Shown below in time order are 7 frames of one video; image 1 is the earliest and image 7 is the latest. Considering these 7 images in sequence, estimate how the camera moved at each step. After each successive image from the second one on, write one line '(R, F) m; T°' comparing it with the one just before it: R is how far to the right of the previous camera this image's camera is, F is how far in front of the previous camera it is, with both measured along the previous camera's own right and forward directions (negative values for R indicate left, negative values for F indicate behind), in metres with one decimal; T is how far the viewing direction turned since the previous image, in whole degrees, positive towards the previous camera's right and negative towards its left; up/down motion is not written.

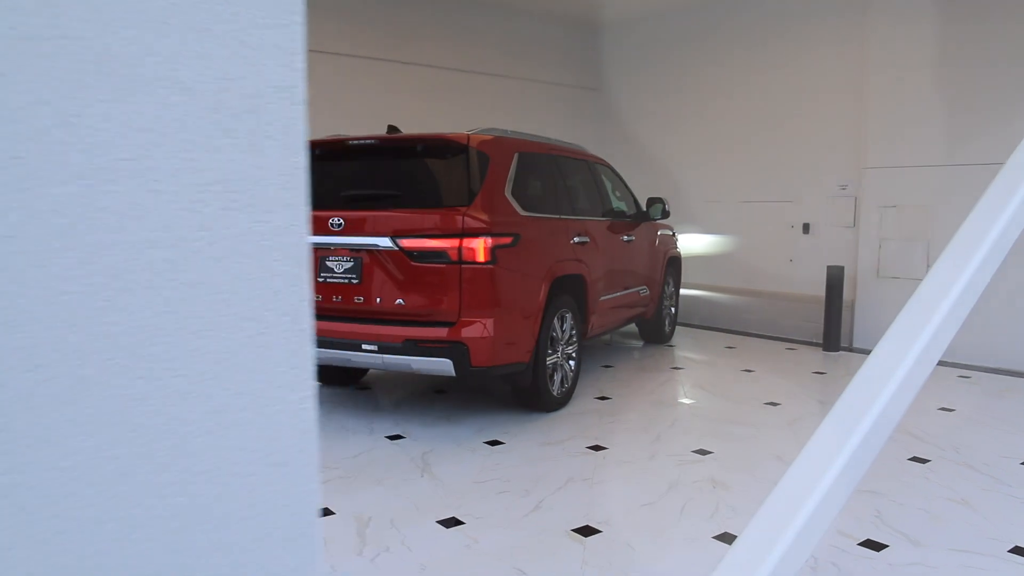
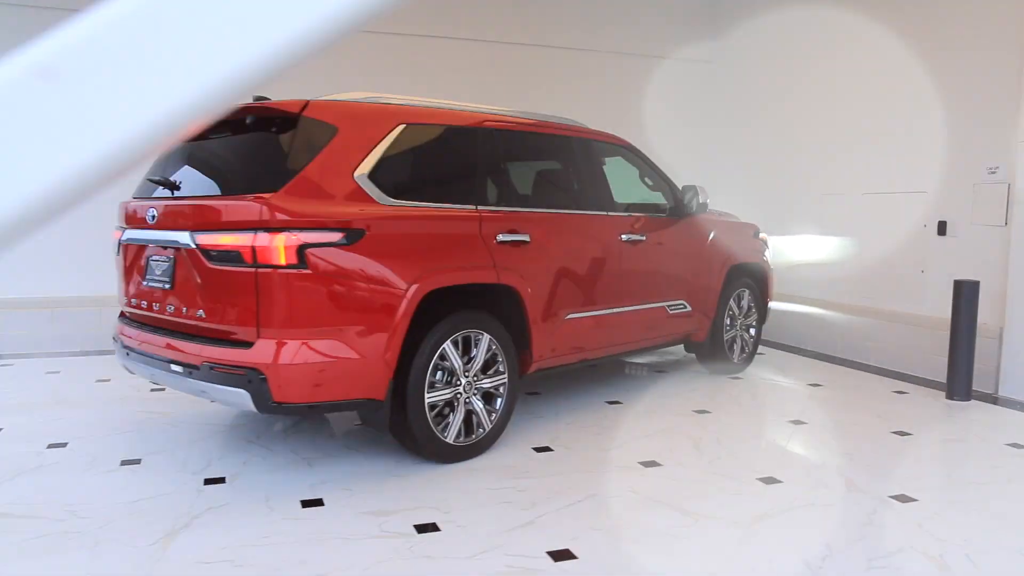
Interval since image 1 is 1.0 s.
(+1.3, +1.0) m; -17°
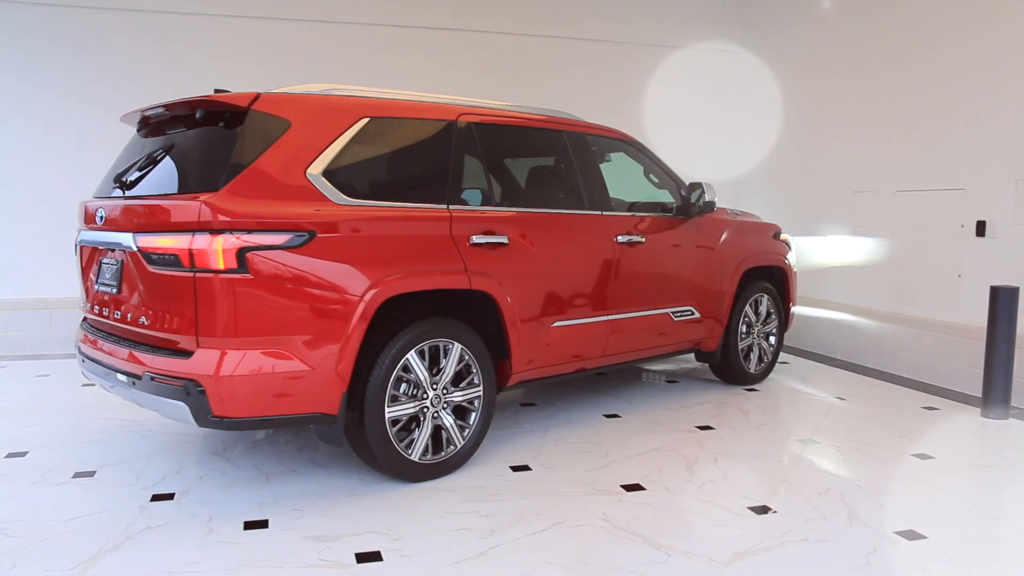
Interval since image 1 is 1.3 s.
(+0.3, +0.2) m; -4°
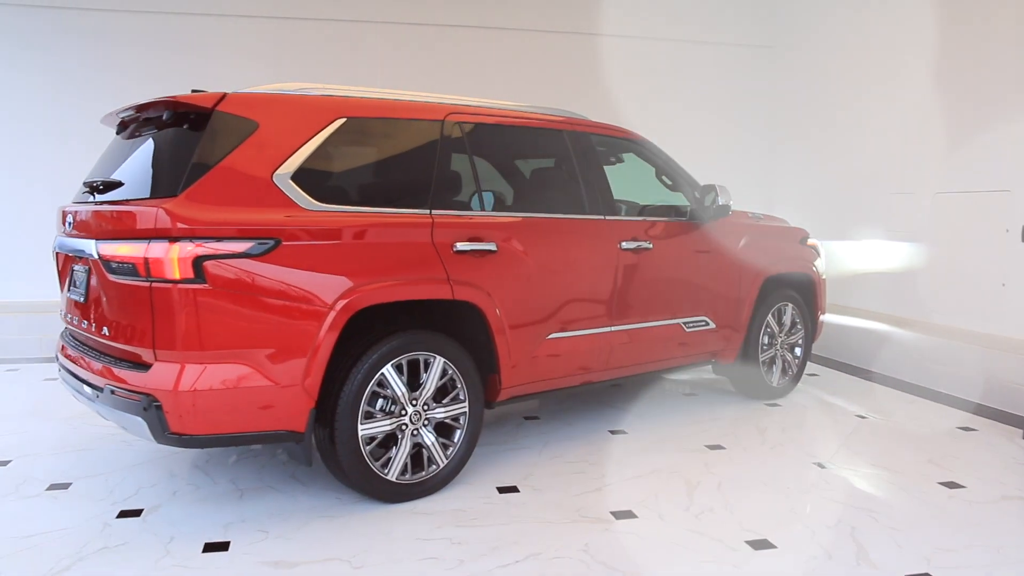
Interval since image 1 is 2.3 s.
(+0.2, +0.2) m; -4°
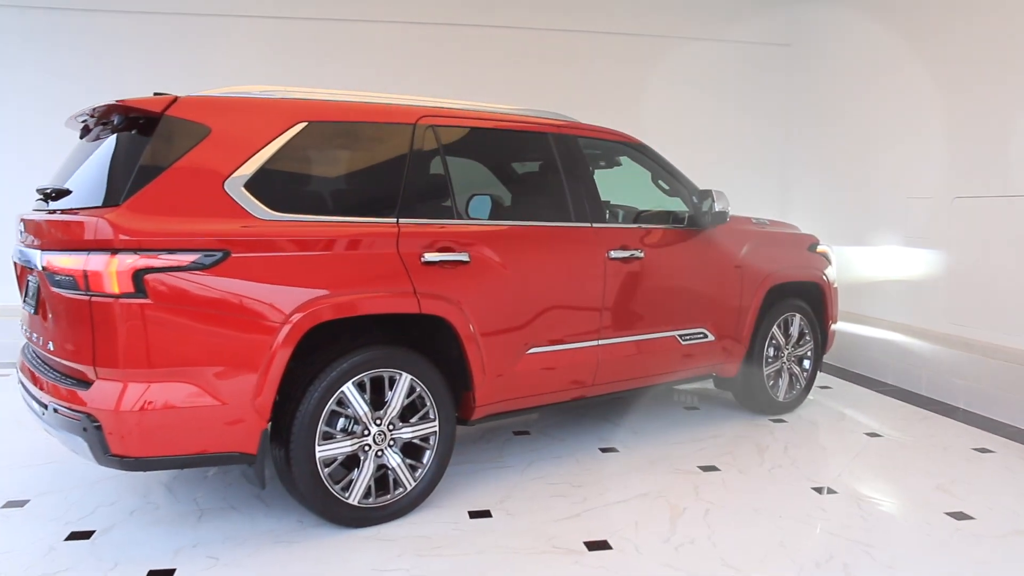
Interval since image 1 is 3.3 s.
(+0.2, +0.1) m; -2°
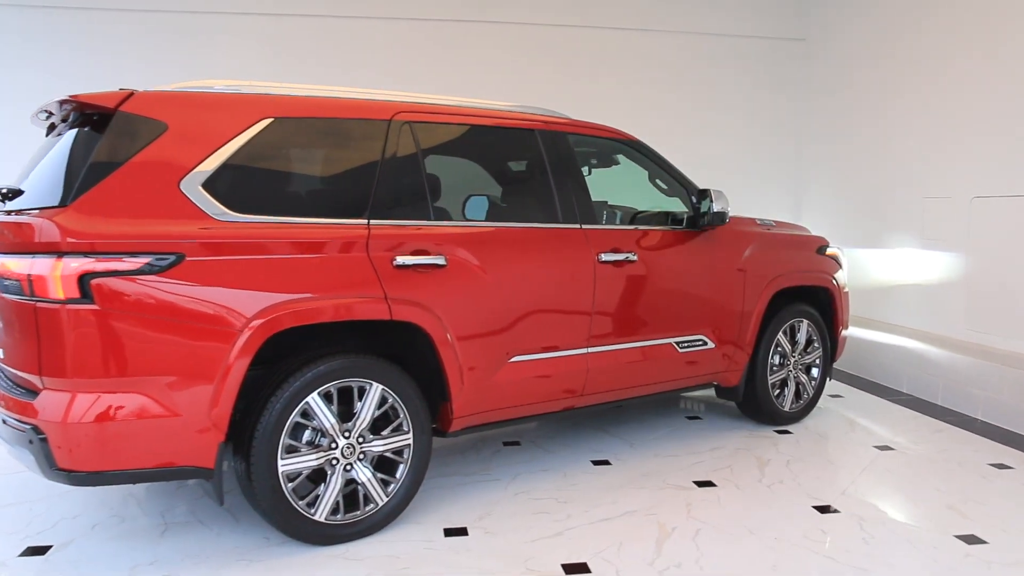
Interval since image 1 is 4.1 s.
(+0.1, +0.1) m; -2°
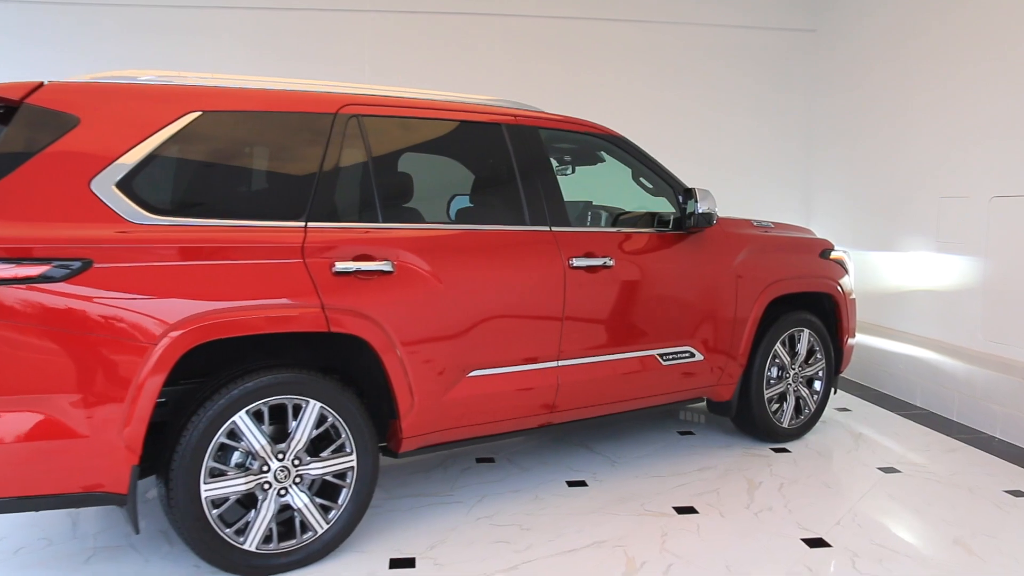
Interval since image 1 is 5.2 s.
(+0.2, +0.2) m; -2°
